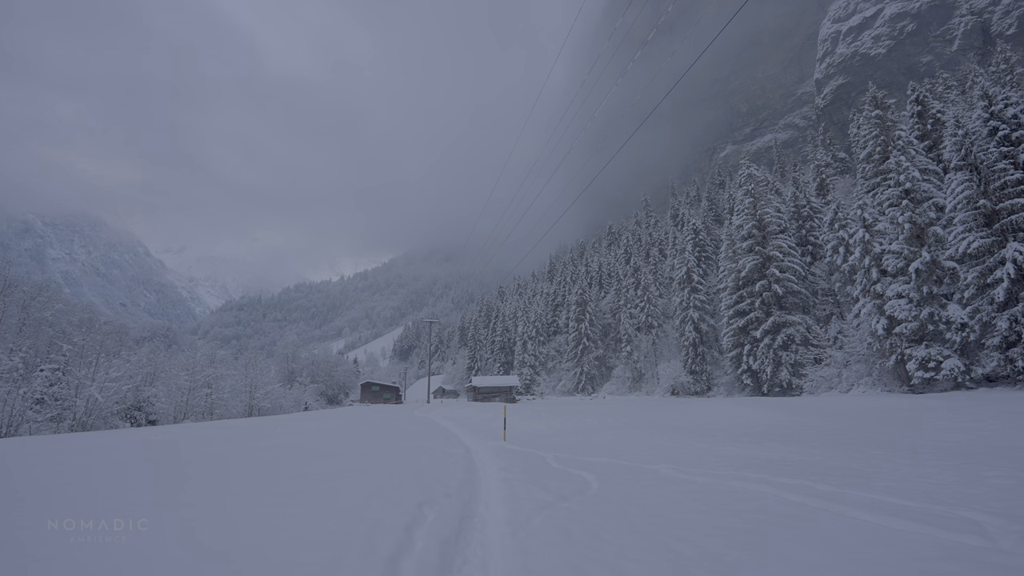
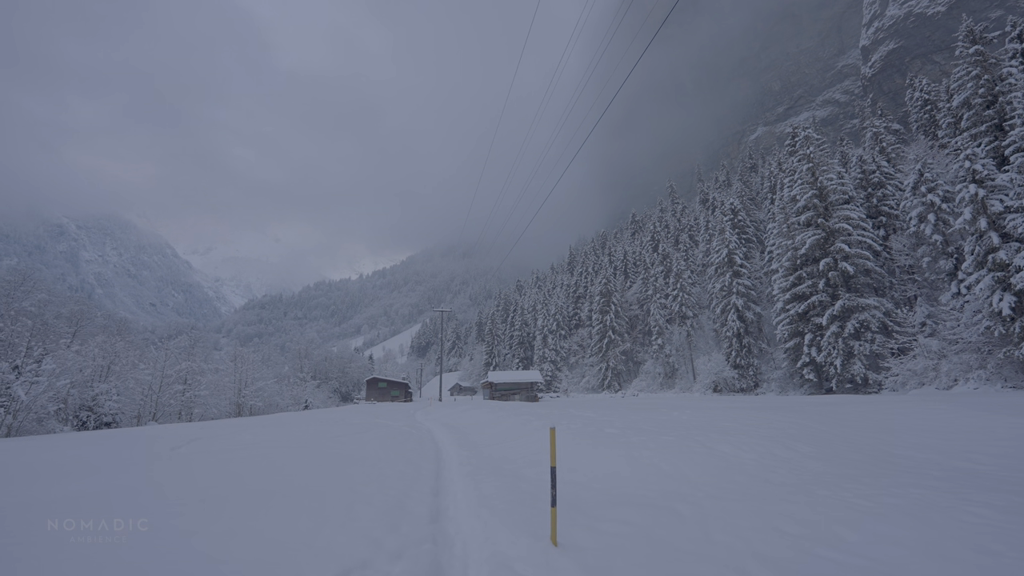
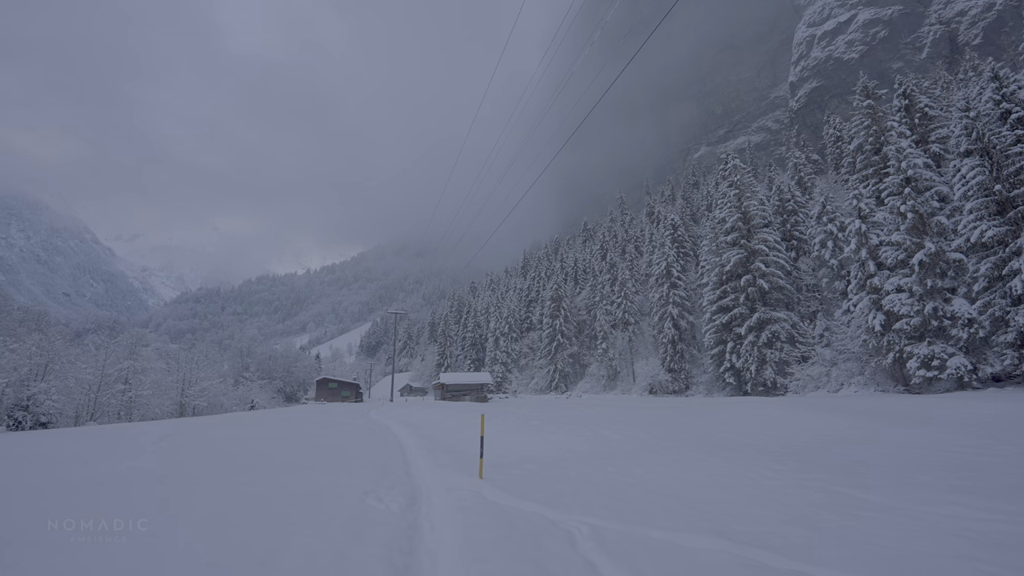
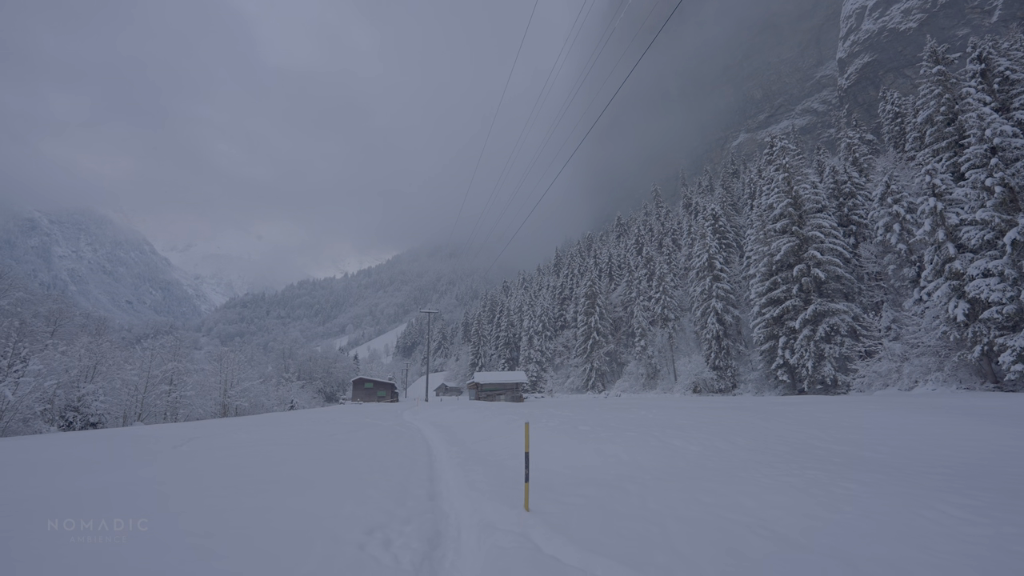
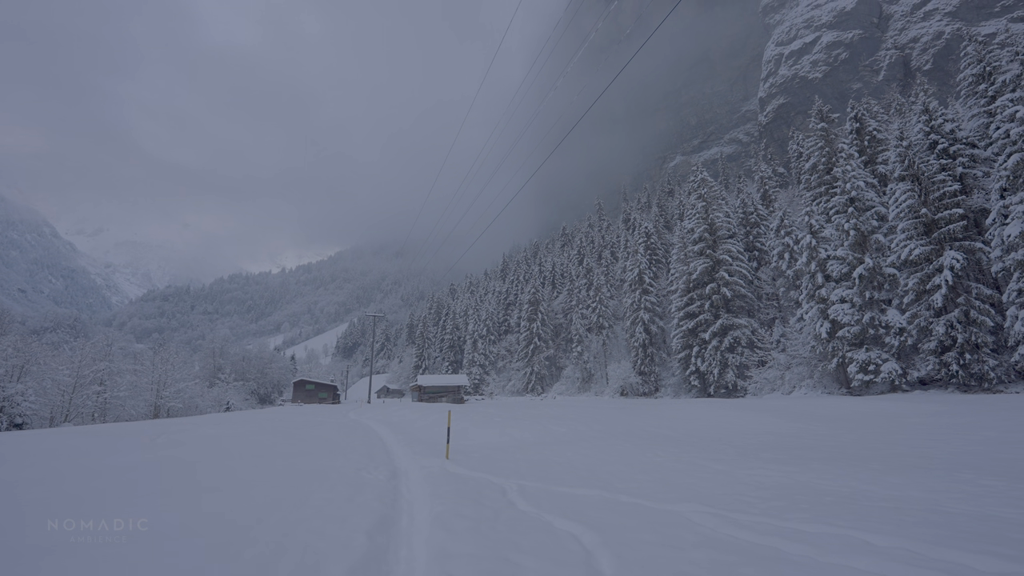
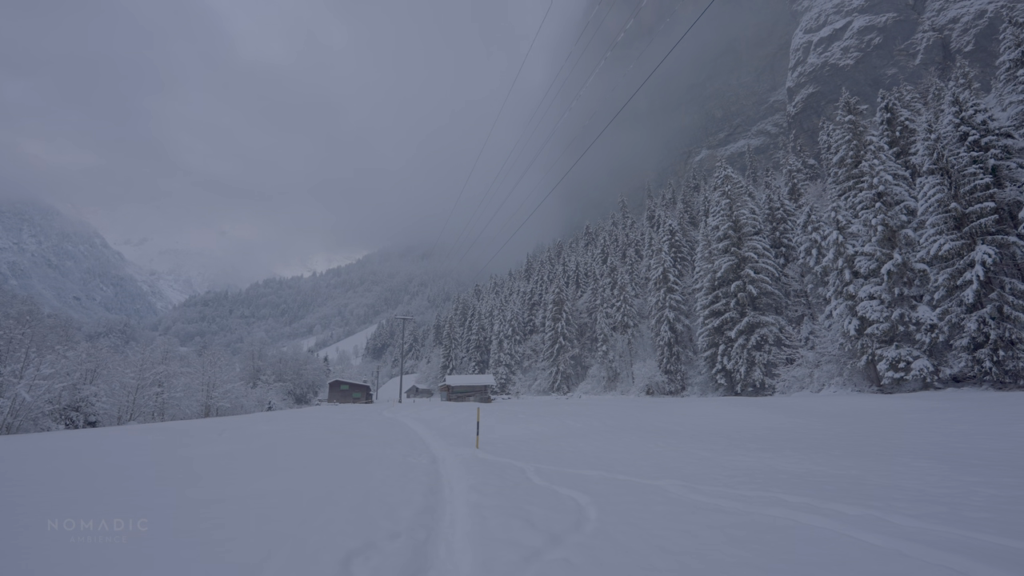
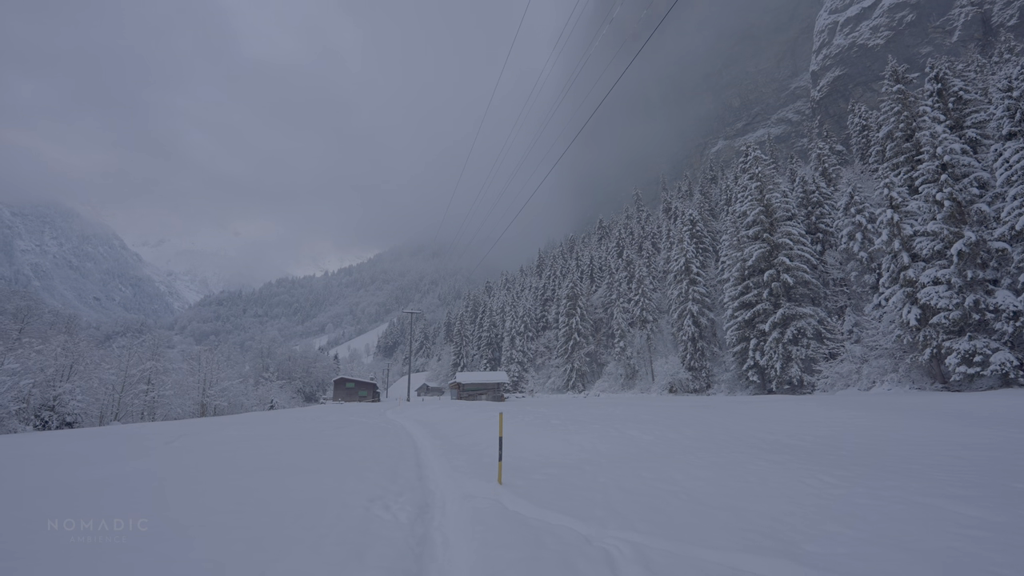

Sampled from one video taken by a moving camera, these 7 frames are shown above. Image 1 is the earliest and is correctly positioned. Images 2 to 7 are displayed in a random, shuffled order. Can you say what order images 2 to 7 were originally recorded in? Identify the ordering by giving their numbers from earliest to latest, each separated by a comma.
6, 5, 3, 7, 4, 2
